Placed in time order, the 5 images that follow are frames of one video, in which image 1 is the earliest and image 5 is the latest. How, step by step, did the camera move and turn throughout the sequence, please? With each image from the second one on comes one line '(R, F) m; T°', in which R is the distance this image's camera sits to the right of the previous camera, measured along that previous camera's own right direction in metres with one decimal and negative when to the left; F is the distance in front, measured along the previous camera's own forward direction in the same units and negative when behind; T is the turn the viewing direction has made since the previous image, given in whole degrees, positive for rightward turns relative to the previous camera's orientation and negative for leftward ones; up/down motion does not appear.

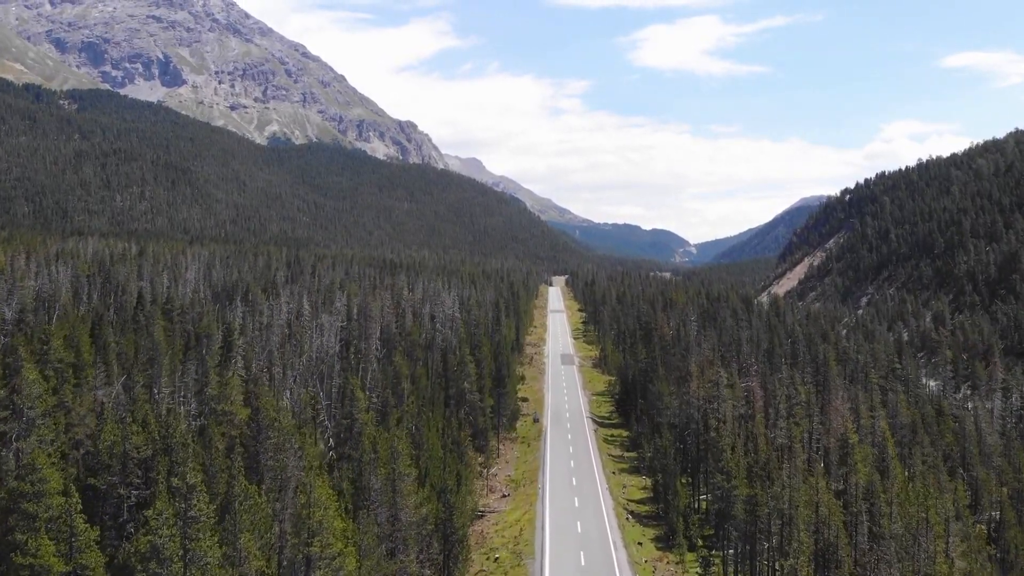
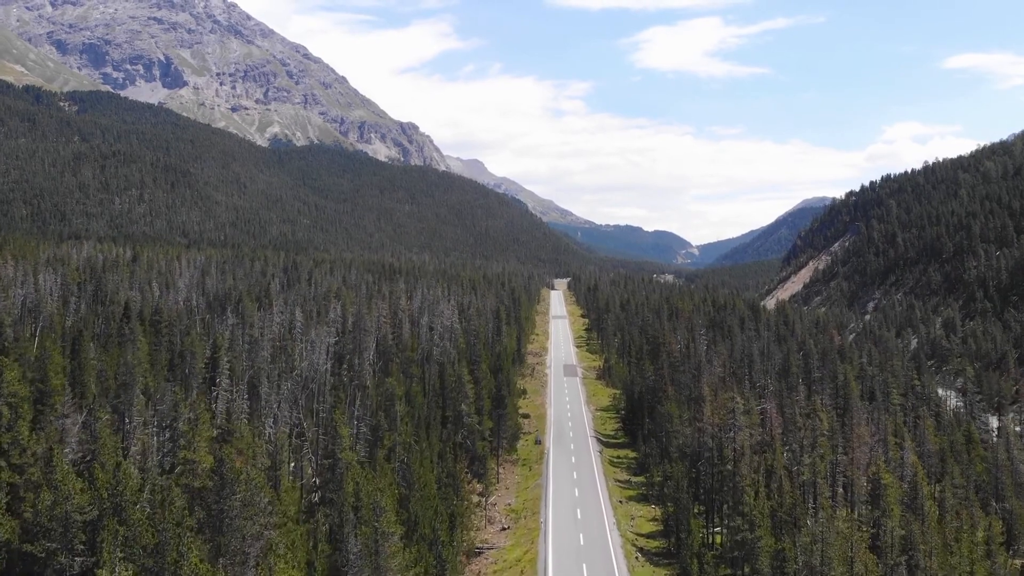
(+0.1, +4.0) m; 0°
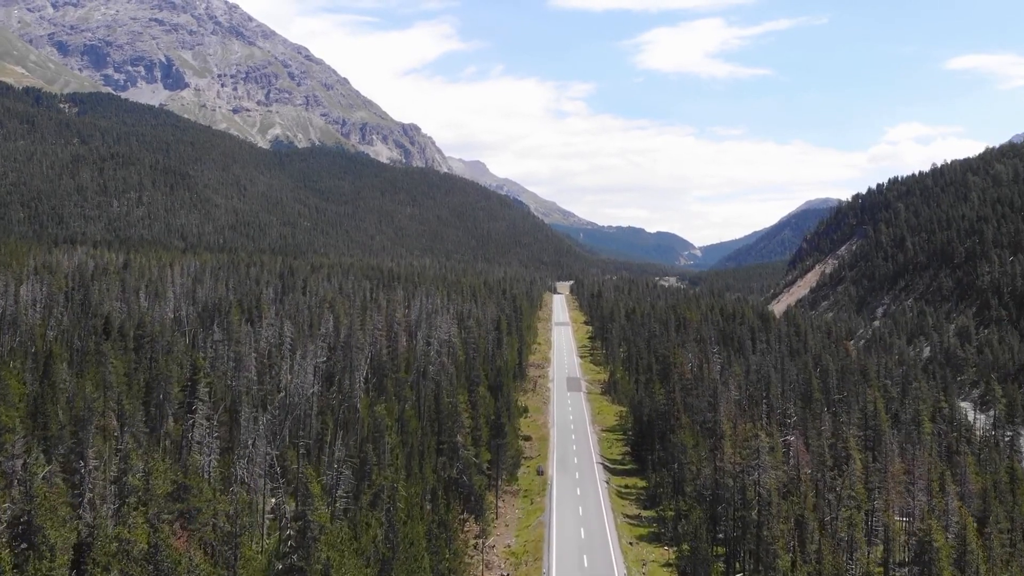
(+0.2, +5.3) m; 0°
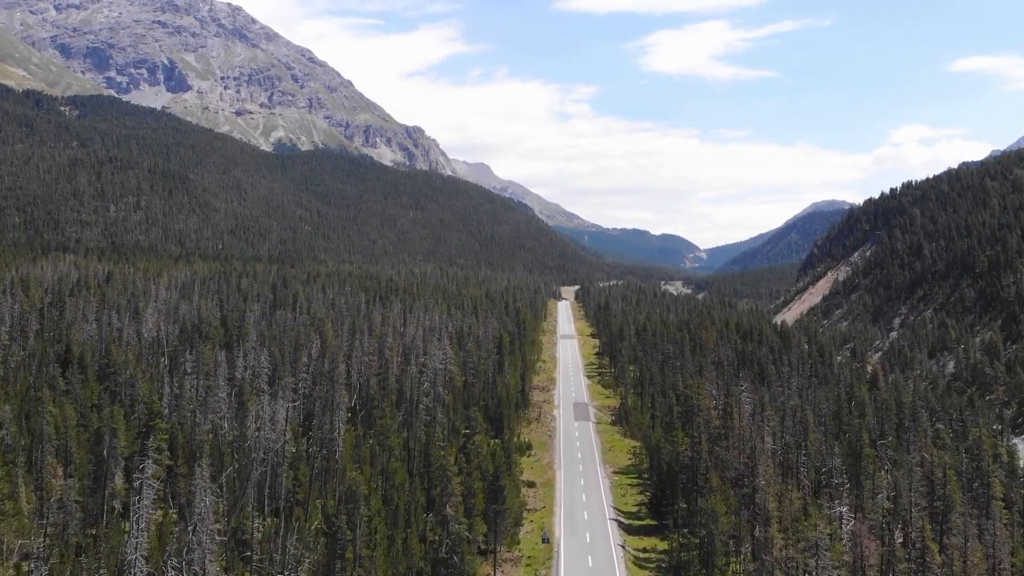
(+0.3, +9.3) m; 0°
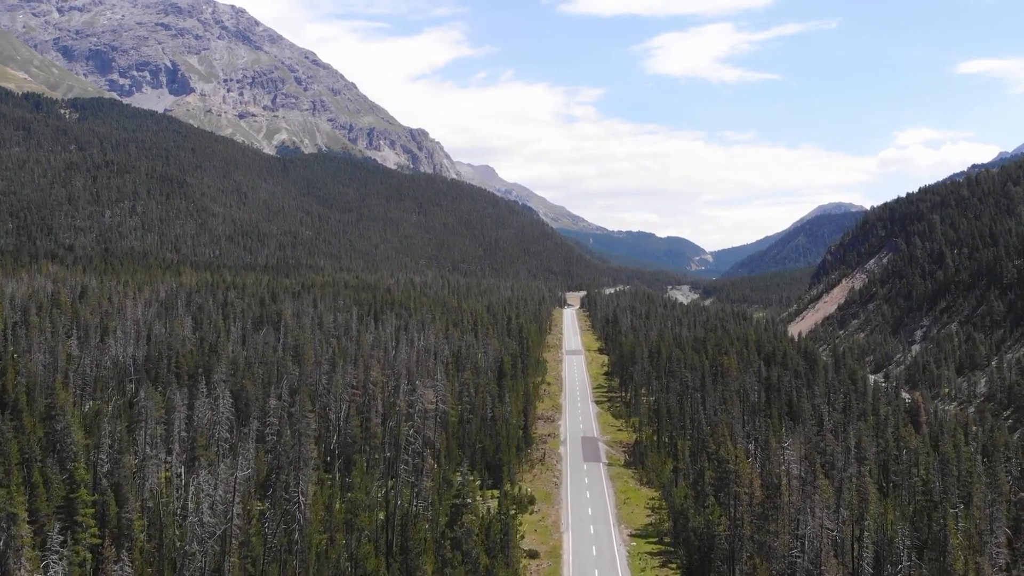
(+0.5, +11.5) m; 0°
